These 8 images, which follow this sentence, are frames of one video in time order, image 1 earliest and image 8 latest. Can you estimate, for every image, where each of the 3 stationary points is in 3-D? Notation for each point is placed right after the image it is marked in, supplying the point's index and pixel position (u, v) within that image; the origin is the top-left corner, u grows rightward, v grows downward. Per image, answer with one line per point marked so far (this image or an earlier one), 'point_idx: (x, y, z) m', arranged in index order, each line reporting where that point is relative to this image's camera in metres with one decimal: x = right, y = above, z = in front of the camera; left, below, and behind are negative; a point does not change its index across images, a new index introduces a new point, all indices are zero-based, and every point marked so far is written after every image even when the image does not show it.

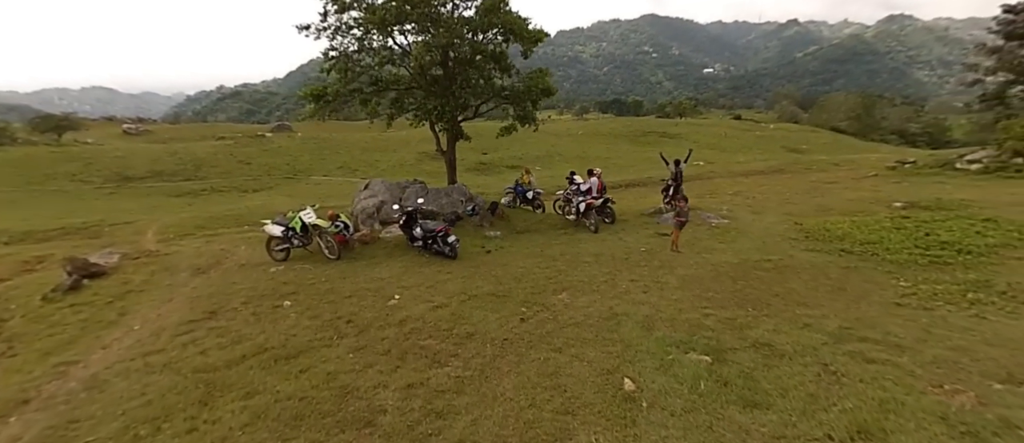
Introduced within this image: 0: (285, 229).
0: (-7.0, -0.3, +13.0) m
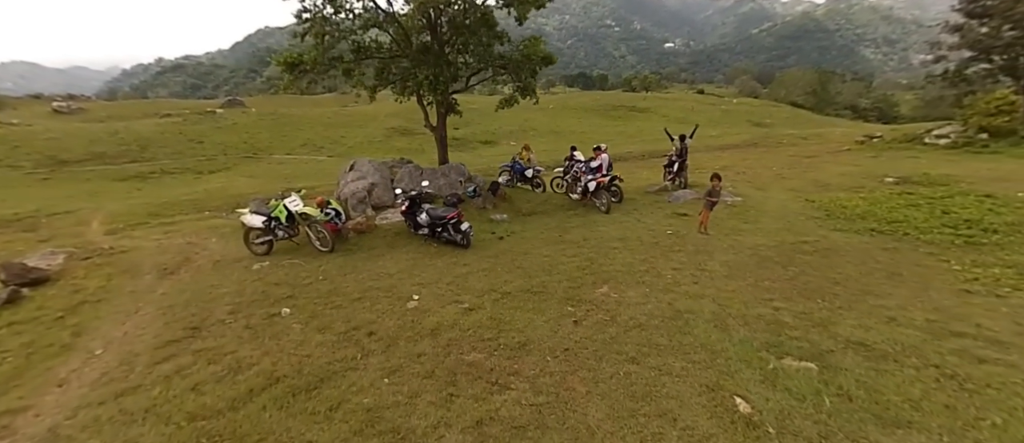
0: (-6.6, 0.0, +11.3) m
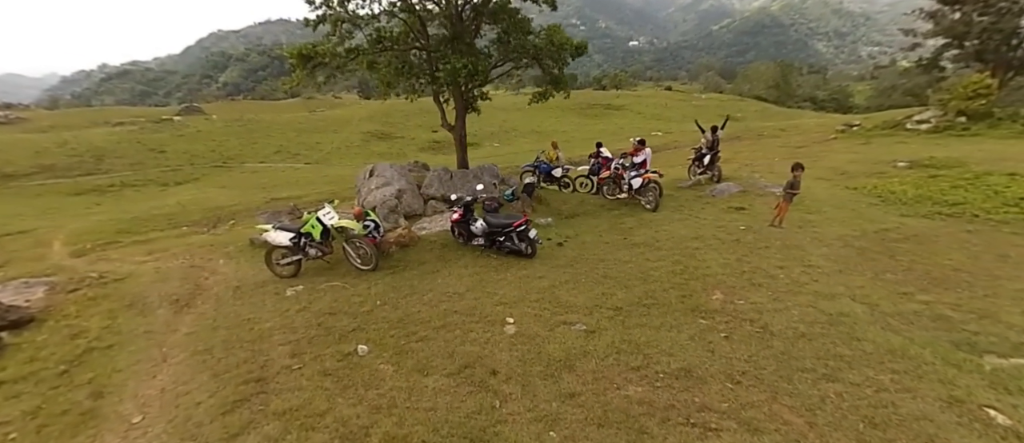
0: (-5.0, -0.4, +9.7) m
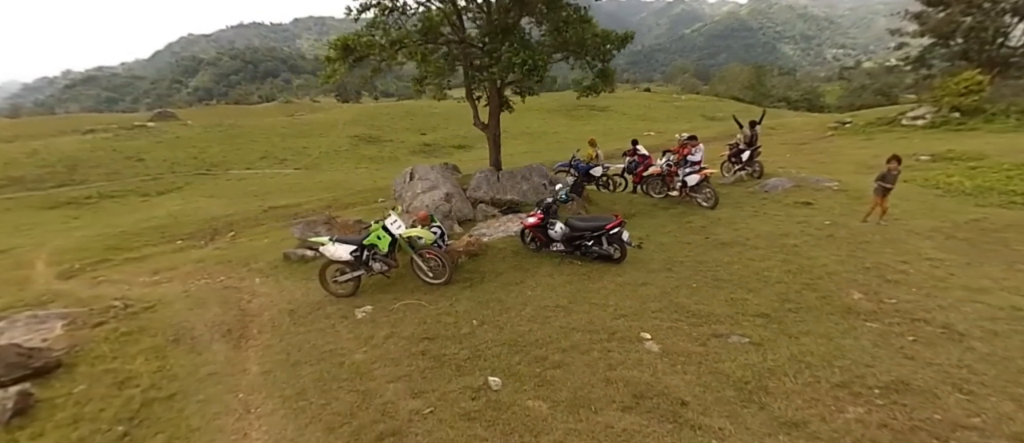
0: (-3.2, -0.6, +8.6) m
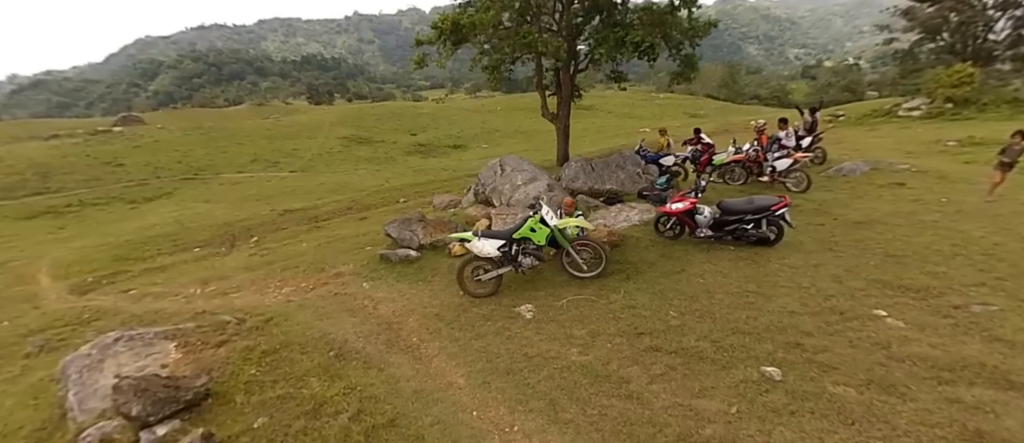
0: (0.0, -0.4, +7.9) m
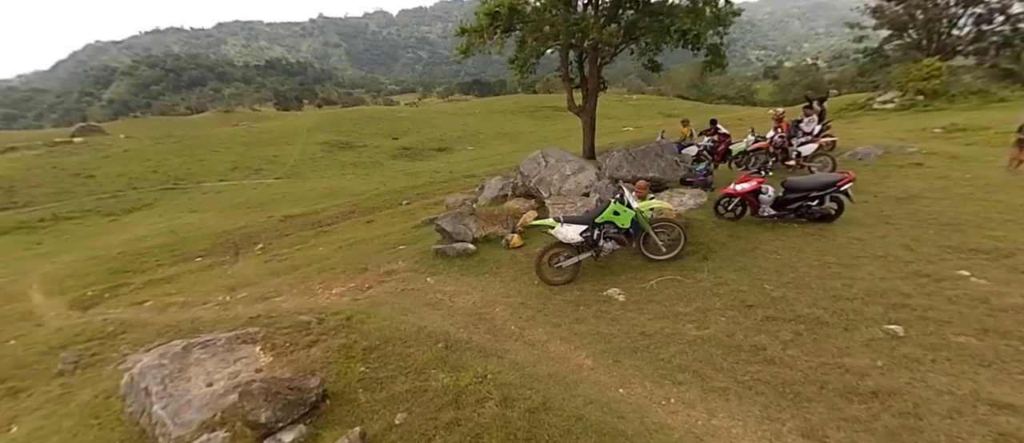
0: (+1.5, -0.1, +7.9) m
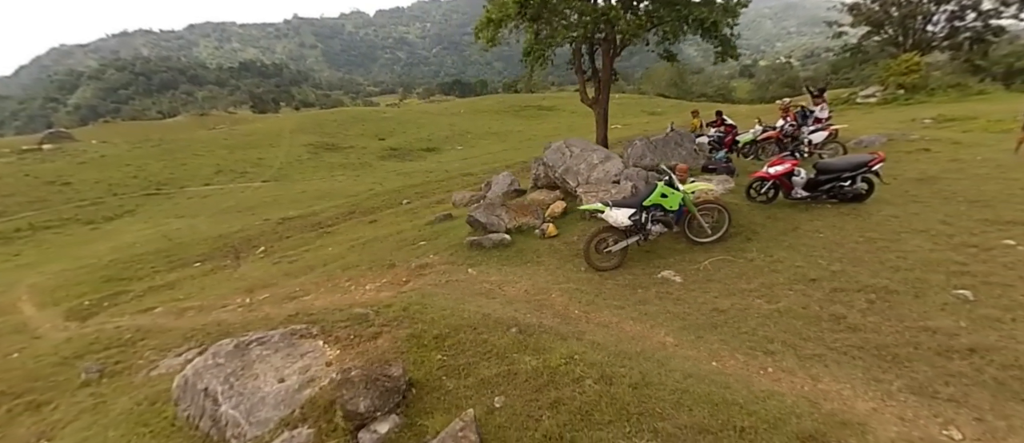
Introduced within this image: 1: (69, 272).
0: (+2.5, +0.2, +8.0) m
1: (-18.4, -2.1, +17.2) m
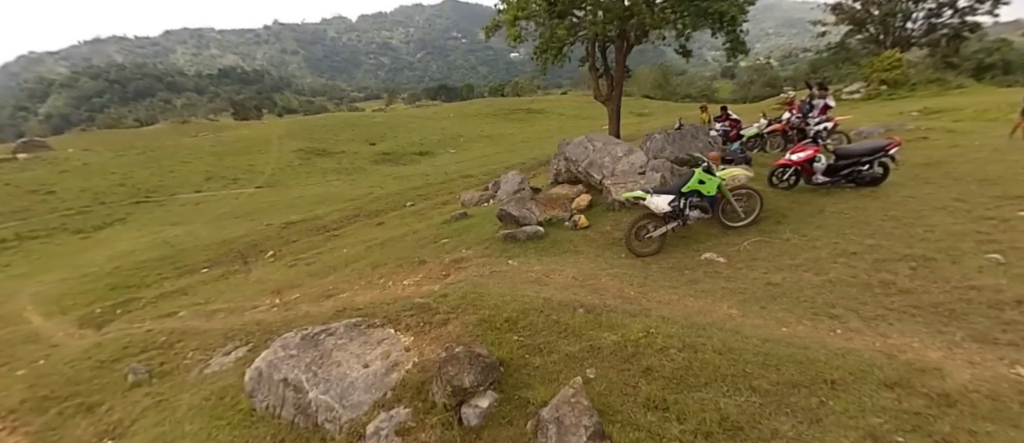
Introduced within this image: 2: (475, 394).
0: (+3.4, +0.5, +8.3) m
1: (-17.8, -2.4, +16.7) m
2: (-0.4, -2.0, +4.8) m
